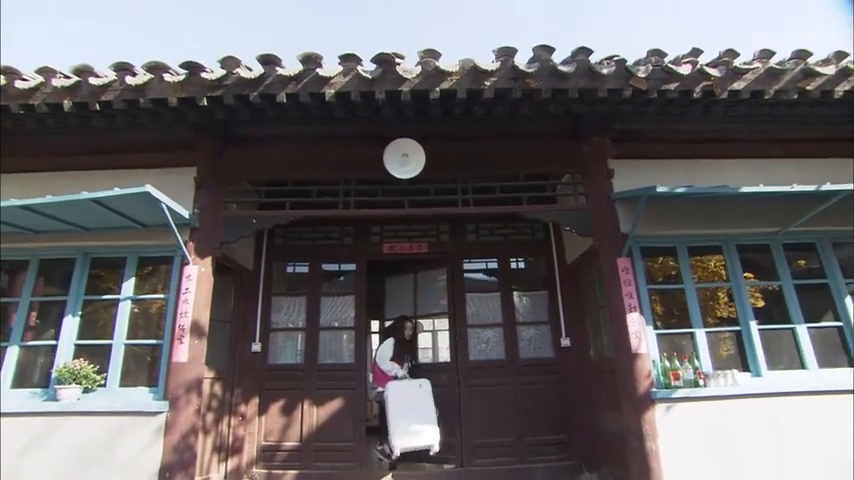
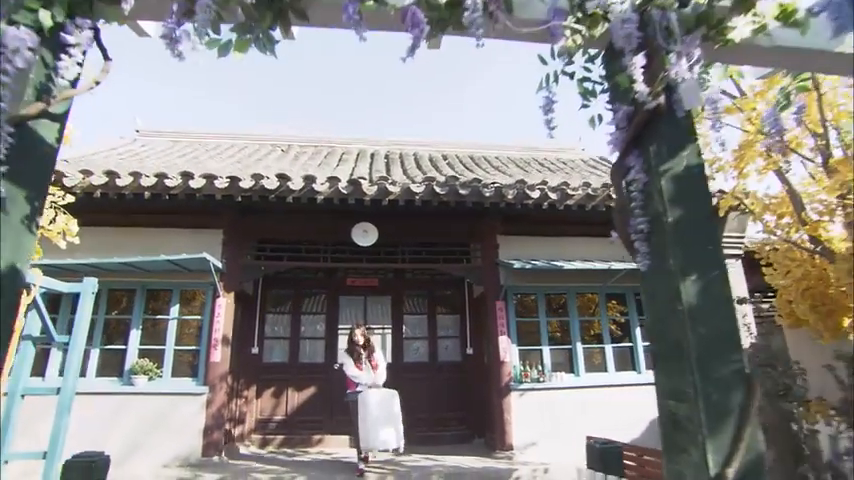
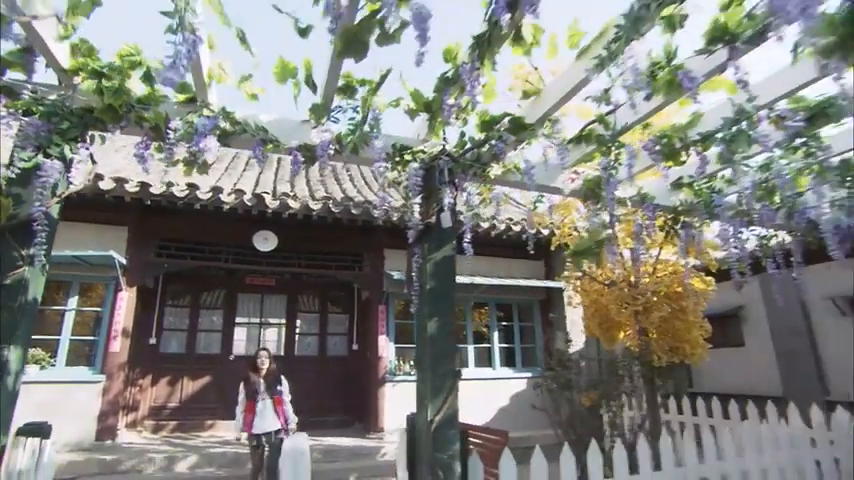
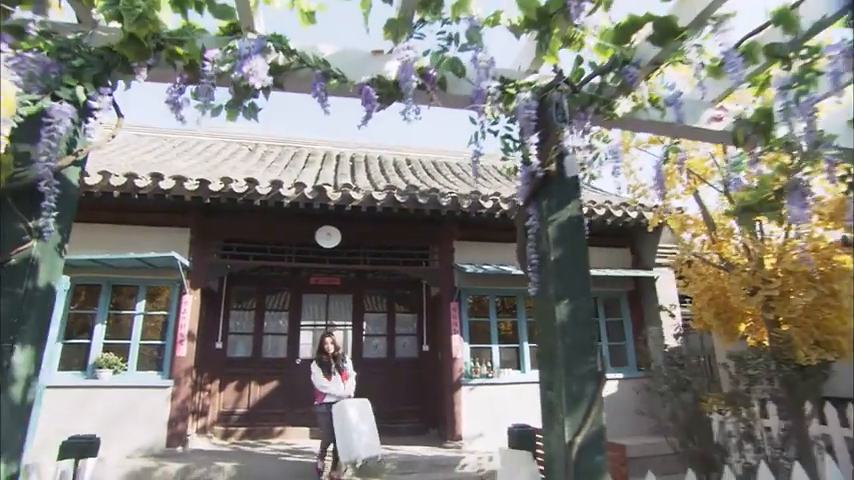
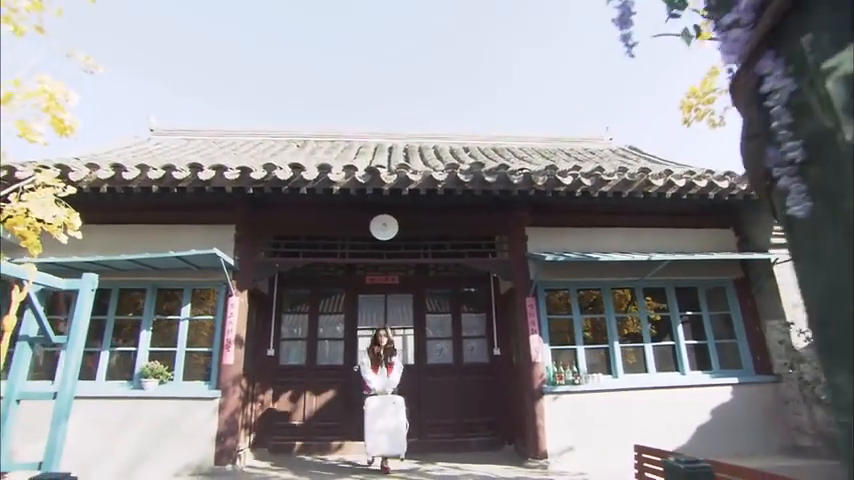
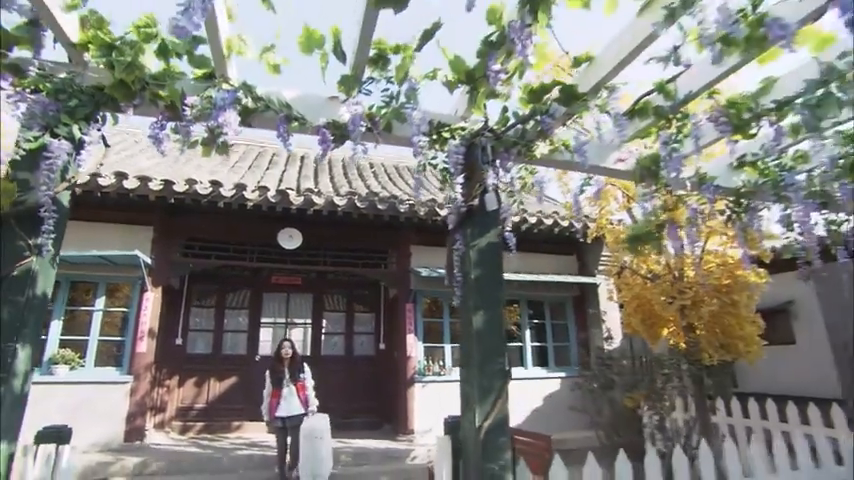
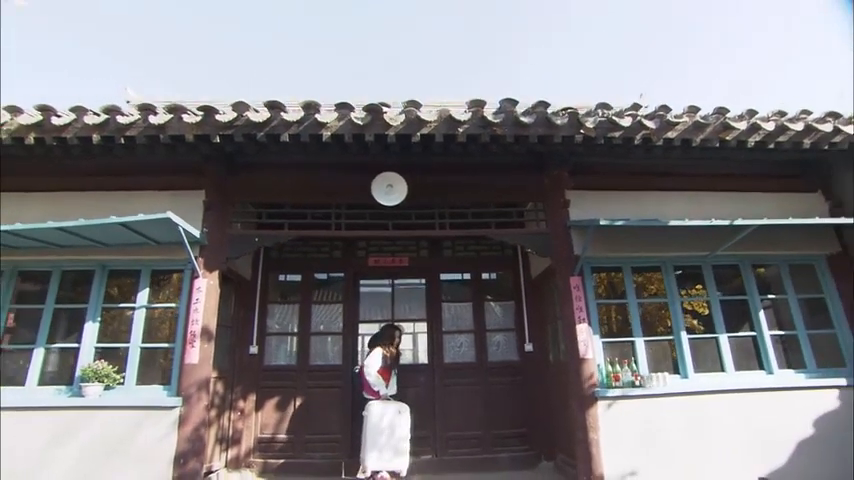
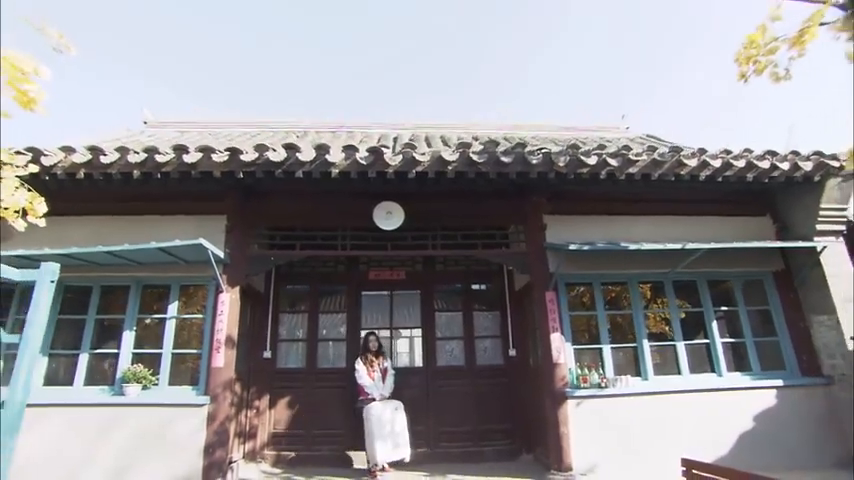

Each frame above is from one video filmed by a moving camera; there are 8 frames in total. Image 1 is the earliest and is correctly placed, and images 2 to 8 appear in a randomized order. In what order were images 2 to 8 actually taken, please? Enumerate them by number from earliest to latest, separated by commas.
7, 8, 5, 2, 4, 6, 3
